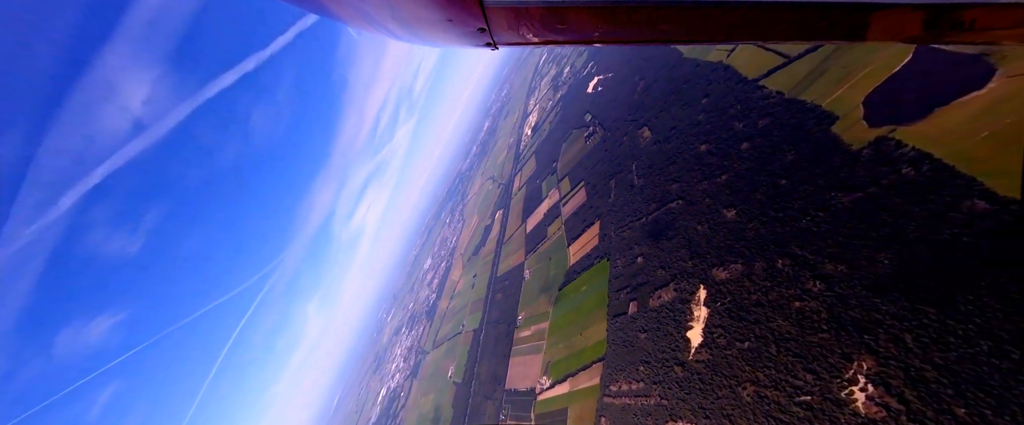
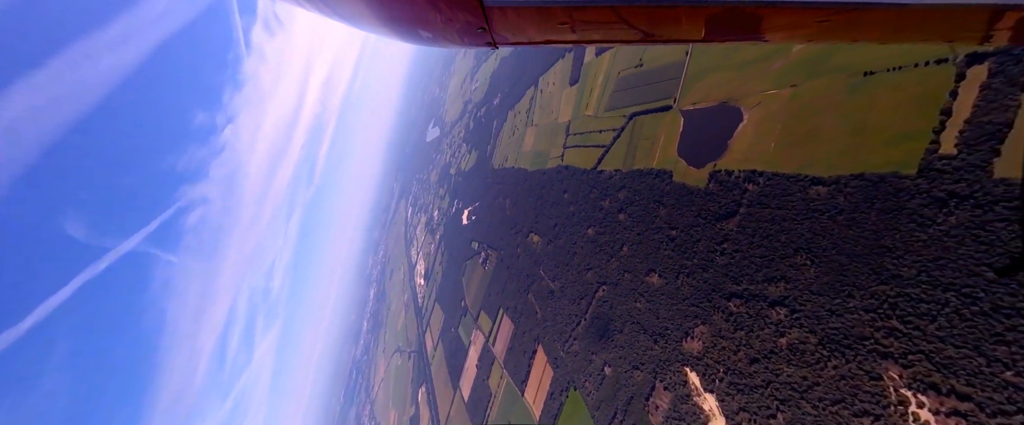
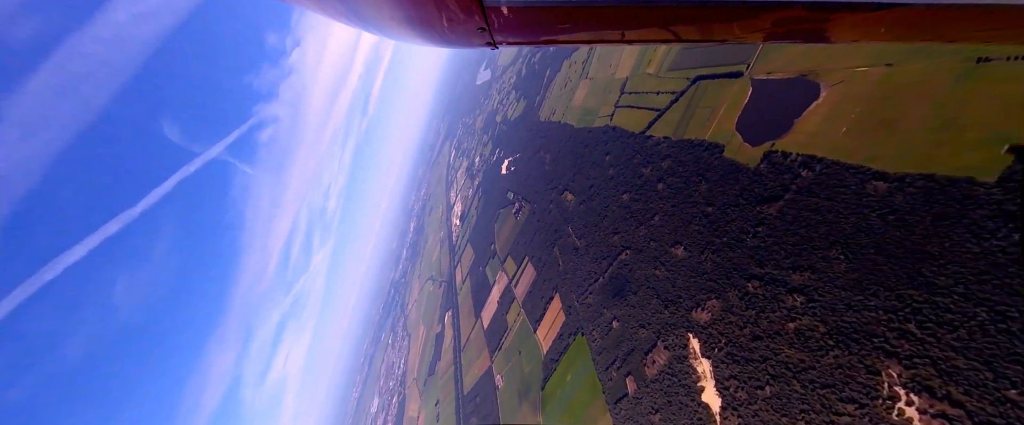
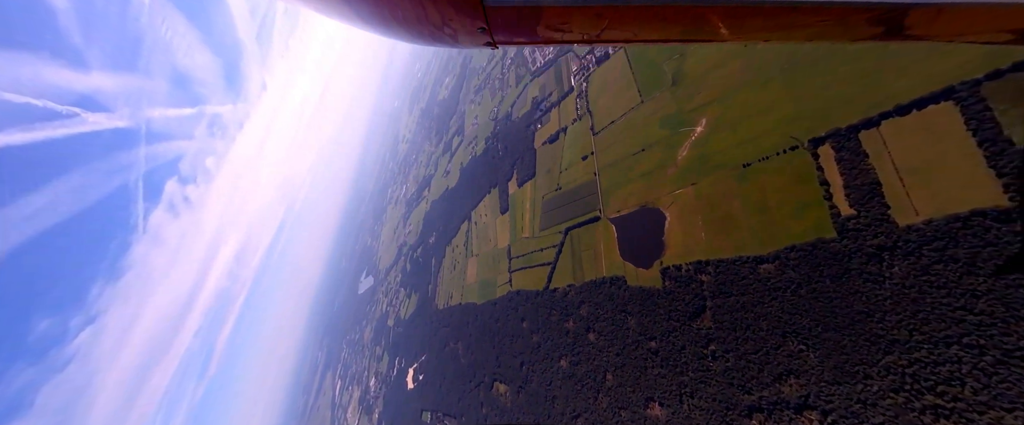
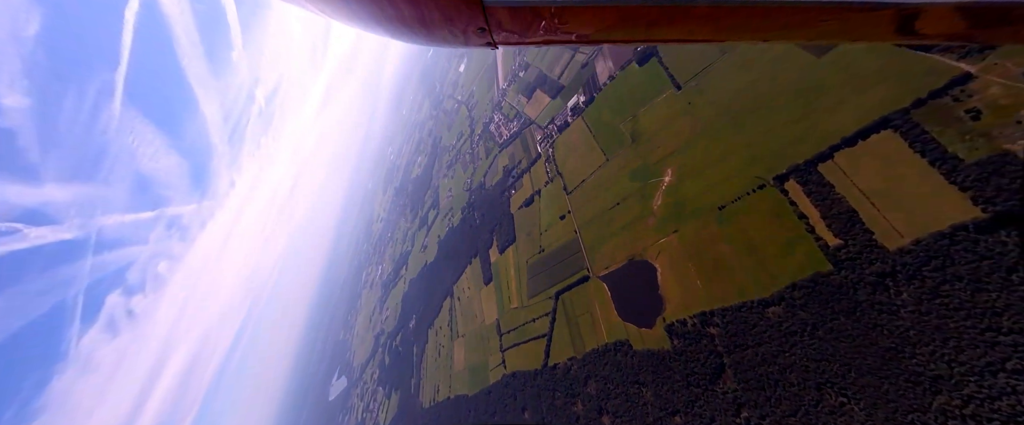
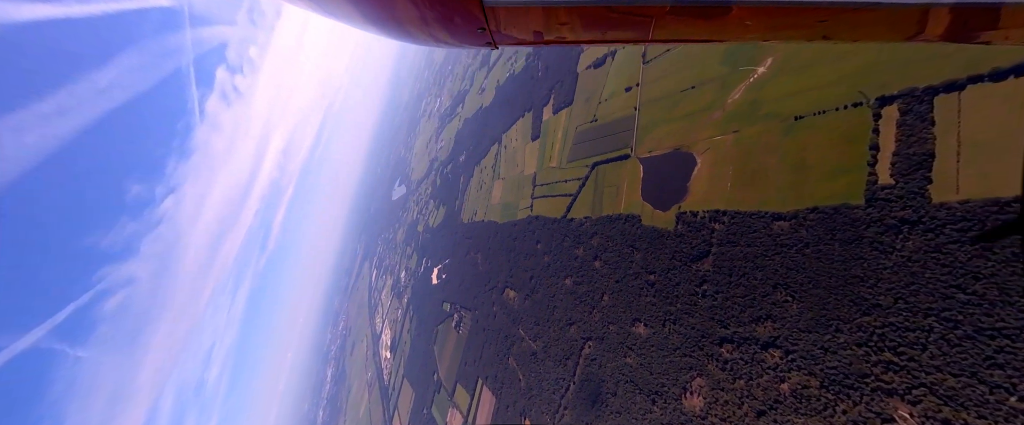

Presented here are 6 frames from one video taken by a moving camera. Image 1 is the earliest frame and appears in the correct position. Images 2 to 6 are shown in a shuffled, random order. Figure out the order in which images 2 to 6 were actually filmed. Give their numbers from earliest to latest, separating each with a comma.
3, 2, 6, 4, 5
